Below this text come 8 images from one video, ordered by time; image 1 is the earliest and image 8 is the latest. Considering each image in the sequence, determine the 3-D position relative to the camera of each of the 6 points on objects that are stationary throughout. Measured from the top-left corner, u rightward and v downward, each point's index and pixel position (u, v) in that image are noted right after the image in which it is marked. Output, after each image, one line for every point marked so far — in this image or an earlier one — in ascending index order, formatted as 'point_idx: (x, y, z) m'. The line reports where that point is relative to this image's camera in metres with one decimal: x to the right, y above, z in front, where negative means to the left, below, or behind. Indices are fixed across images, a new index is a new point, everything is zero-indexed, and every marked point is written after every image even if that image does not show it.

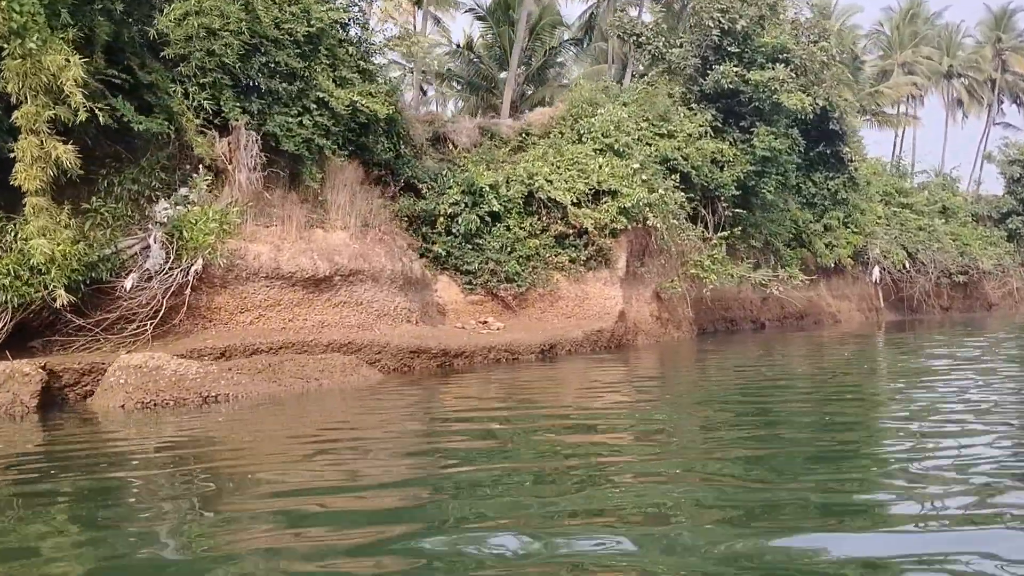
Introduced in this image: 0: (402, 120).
0: (-1.9, +3.0, +15.6) m
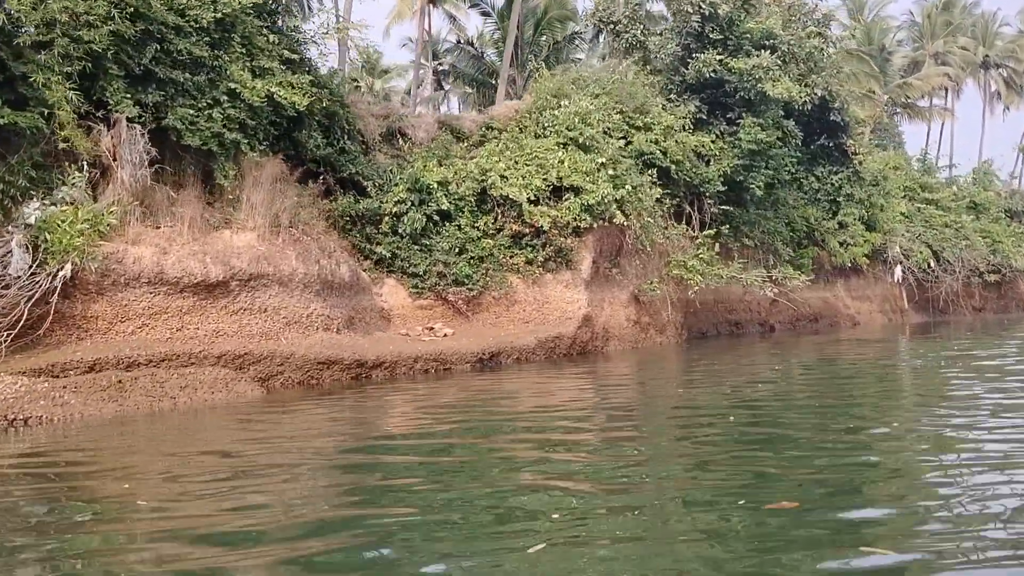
0: (-2.8, +2.9, +14.7) m
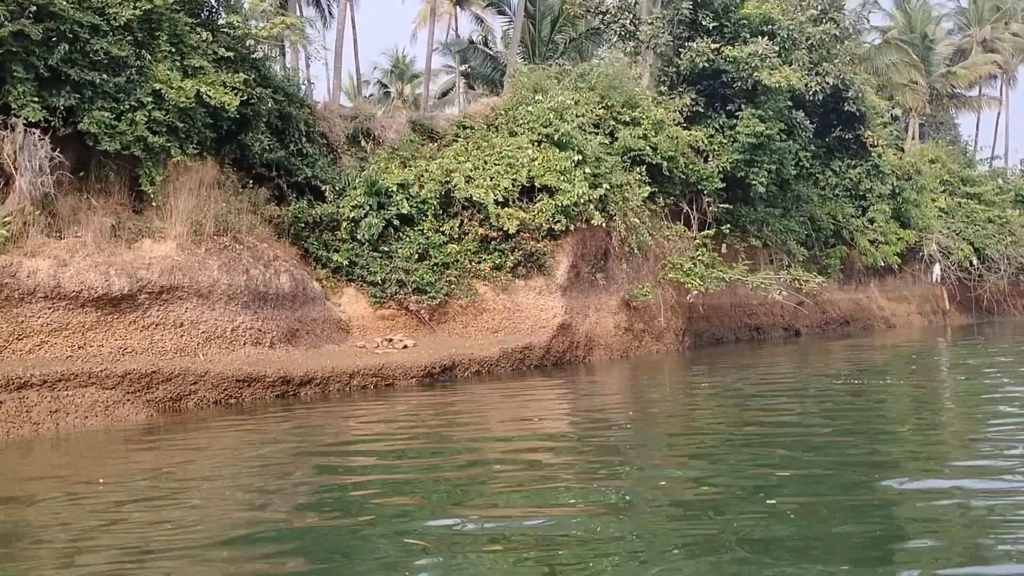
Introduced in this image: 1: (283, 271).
0: (-3.3, +2.7, +14.0) m
1: (-3.1, +0.2, +11.9) m
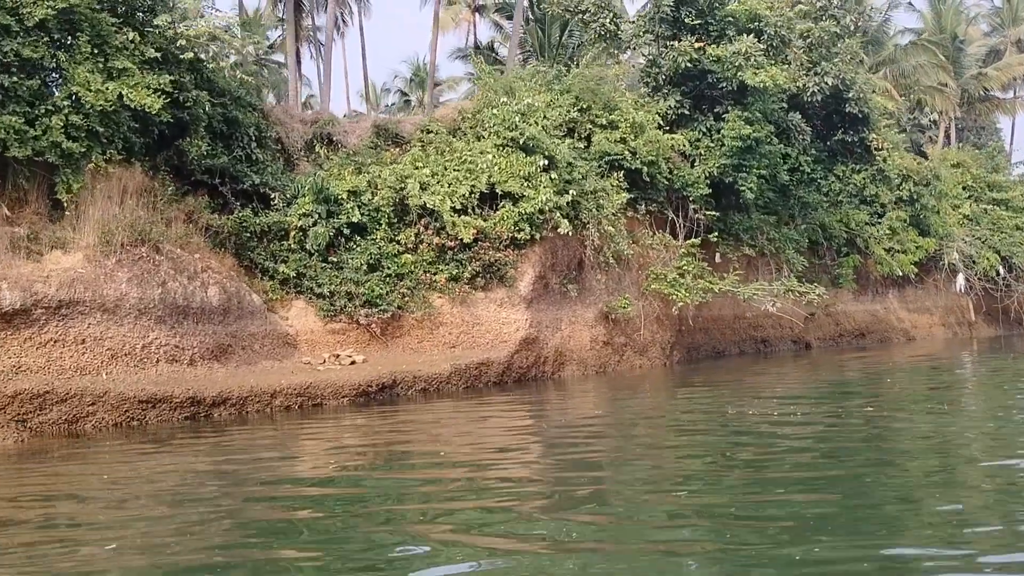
0: (-4.0, +2.6, +13.4) m
1: (-3.8, +0.1, +11.2) m
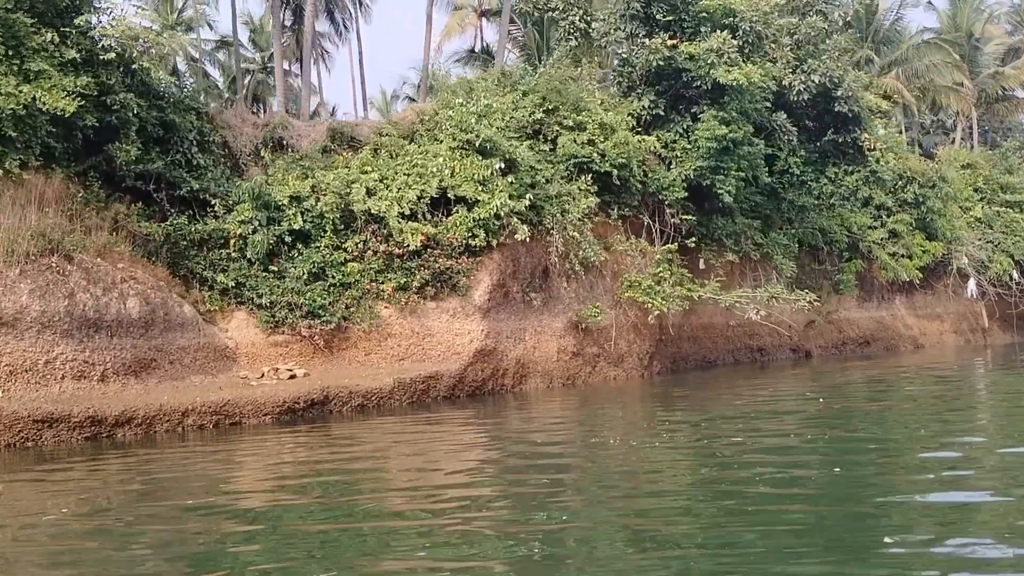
0: (-4.7, +2.4, +12.9) m
1: (-4.6, -0.1, +10.7) m
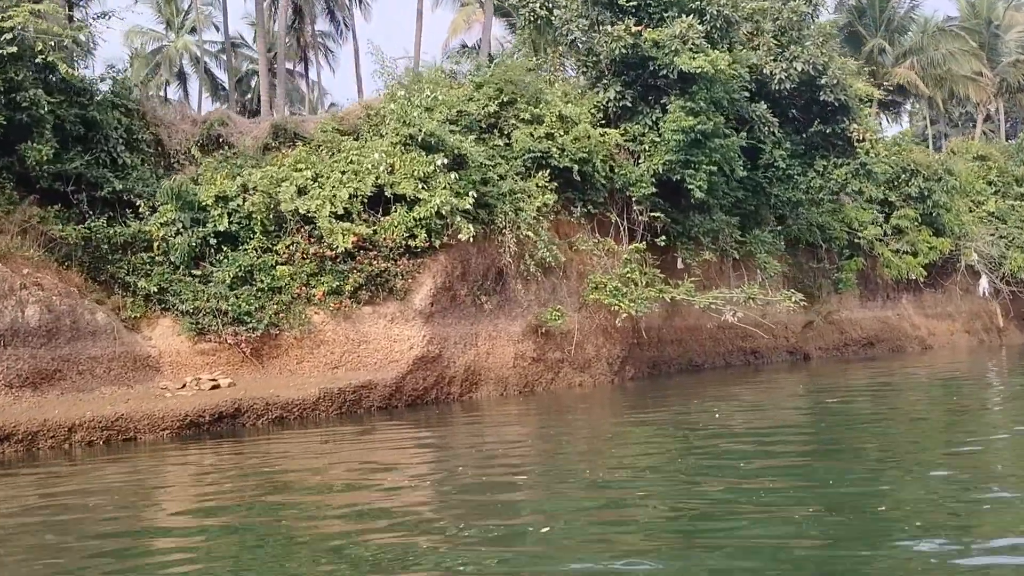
0: (-5.5, +2.3, +12.3) m
1: (-5.5, -0.2, +10.1) m
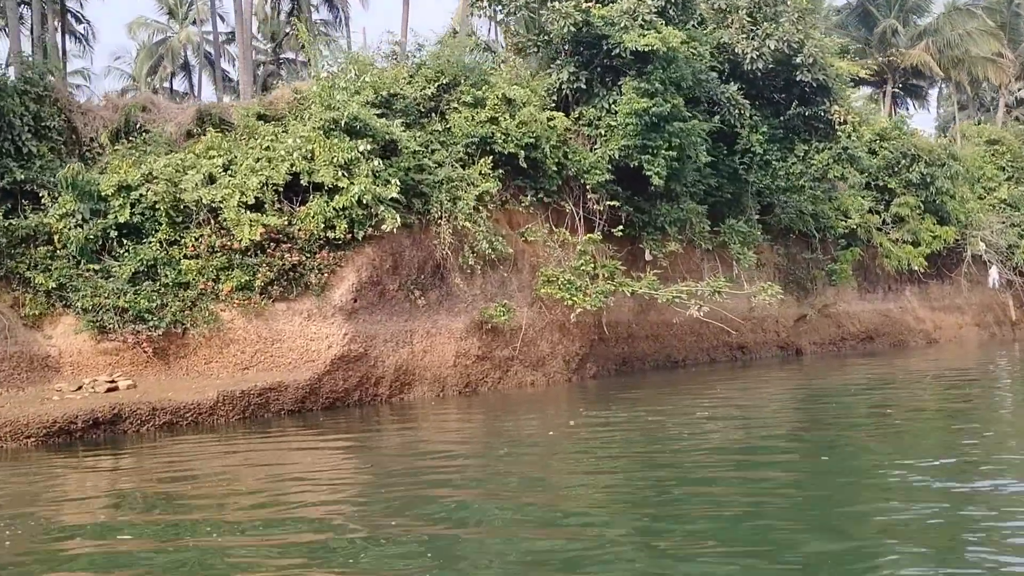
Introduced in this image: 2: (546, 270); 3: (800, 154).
0: (-6.5, +2.4, +11.7) m
1: (-6.5, -0.1, +9.5) m
2: (+0.5, +0.3, +14.2) m
3: (+6.0, +2.7, +18.0) m
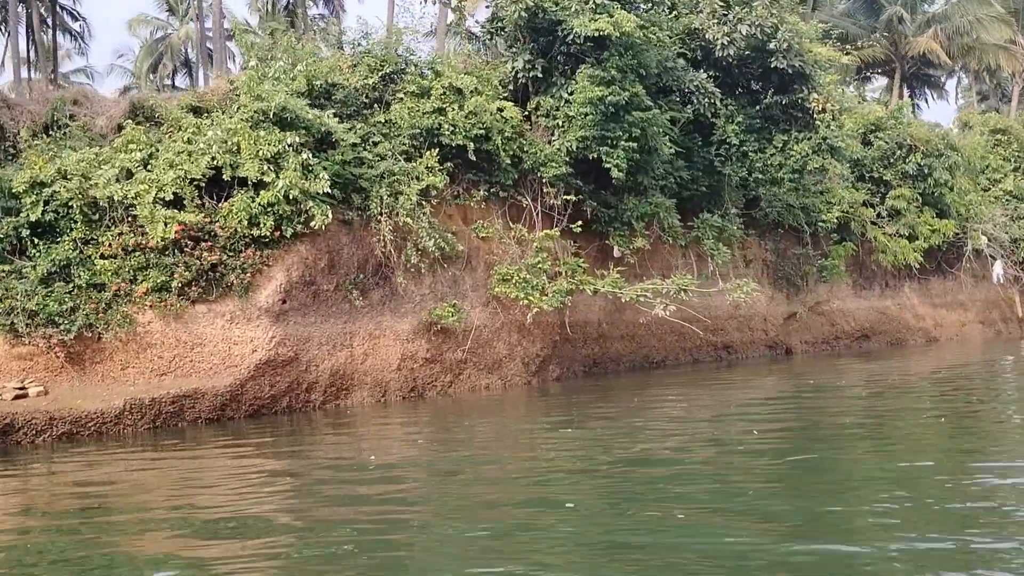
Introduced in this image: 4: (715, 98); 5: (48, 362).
0: (-7.3, +2.4, +11.2) m
1: (-7.4, -0.2, +9.0) m
2: (-0.3, +0.3, +13.5) m
3: (+5.3, +2.8, +17.2) m
4: (+3.6, +3.3, +15.6) m
5: (-5.6, -0.9, +10.5) m
